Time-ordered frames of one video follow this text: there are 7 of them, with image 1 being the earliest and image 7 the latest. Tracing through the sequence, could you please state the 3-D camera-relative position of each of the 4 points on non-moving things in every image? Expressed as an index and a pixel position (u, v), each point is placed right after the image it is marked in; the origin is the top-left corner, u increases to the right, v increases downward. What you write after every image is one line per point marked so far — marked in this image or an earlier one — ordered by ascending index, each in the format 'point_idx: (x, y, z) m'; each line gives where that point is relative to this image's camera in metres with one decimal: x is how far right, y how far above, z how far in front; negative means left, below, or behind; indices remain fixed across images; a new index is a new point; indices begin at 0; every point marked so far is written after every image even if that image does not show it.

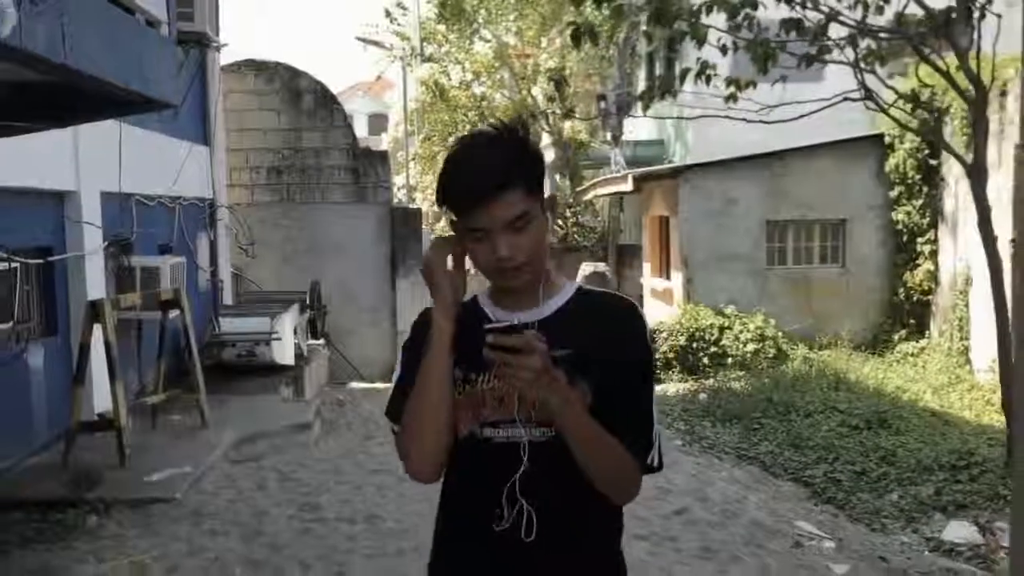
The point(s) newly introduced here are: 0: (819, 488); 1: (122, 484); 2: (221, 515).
0: (+2.3, -1.5, +7.4) m
1: (-2.3, -1.2, +6.0) m
2: (-1.6, -1.3, +5.6) m
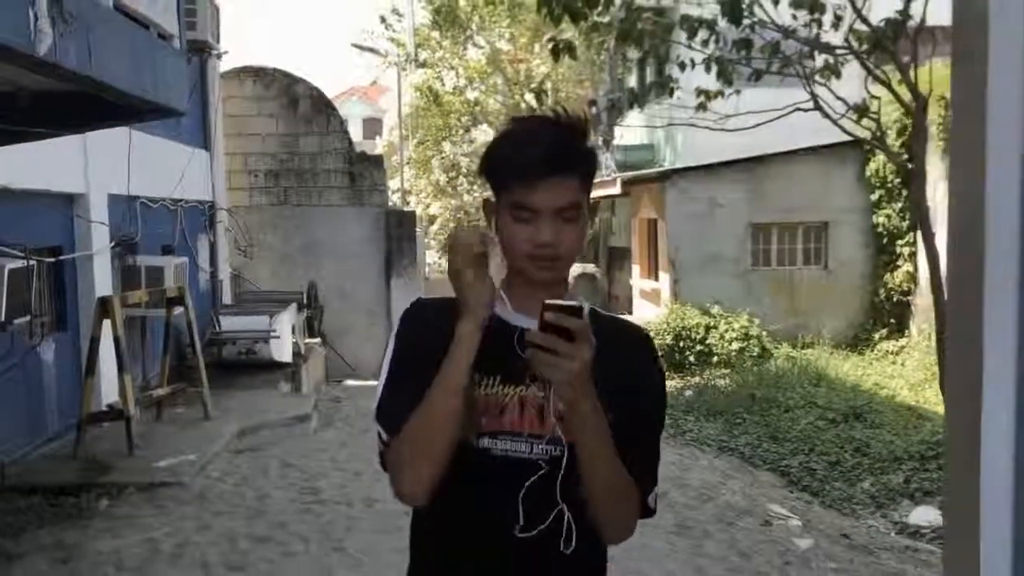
0: (+2.2, -1.4, +7.8) m
1: (-2.4, -1.1, +6.4) m
2: (-1.7, -1.2, +6.0) m
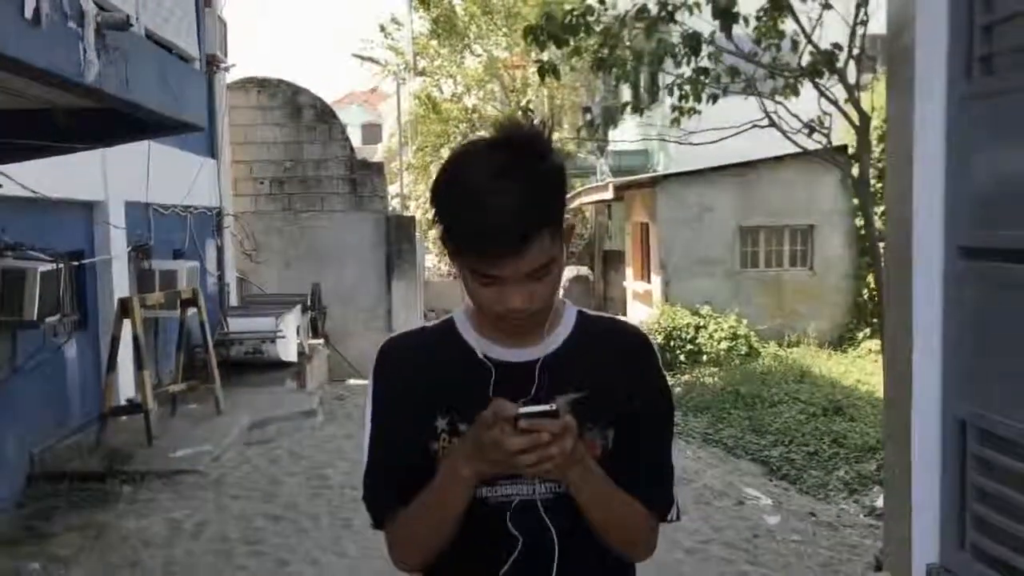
0: (+2.1, -1.4, +8.3) m
1: (-2.4, -1.2, +6.8) m
2: (-1.7, -1.2, +6.4) m
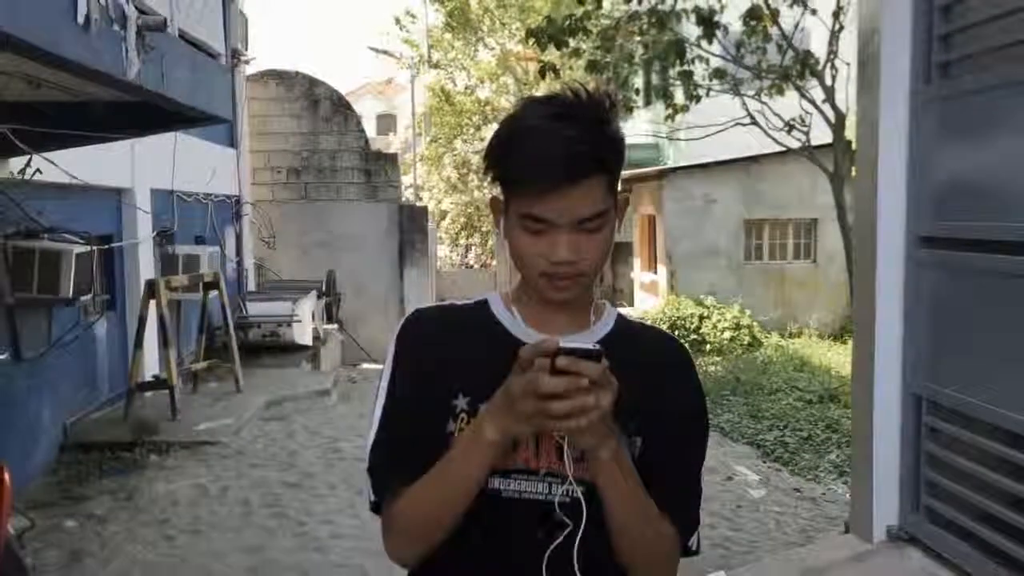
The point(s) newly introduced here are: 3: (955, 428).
0: (+2.2, -1.4, +8.6) m
1: (-2.4, -1.0, +7.3) m
2: (-1.7, -1.1, +6.8) m
3: (+1.6, -0.5, +3.6) m
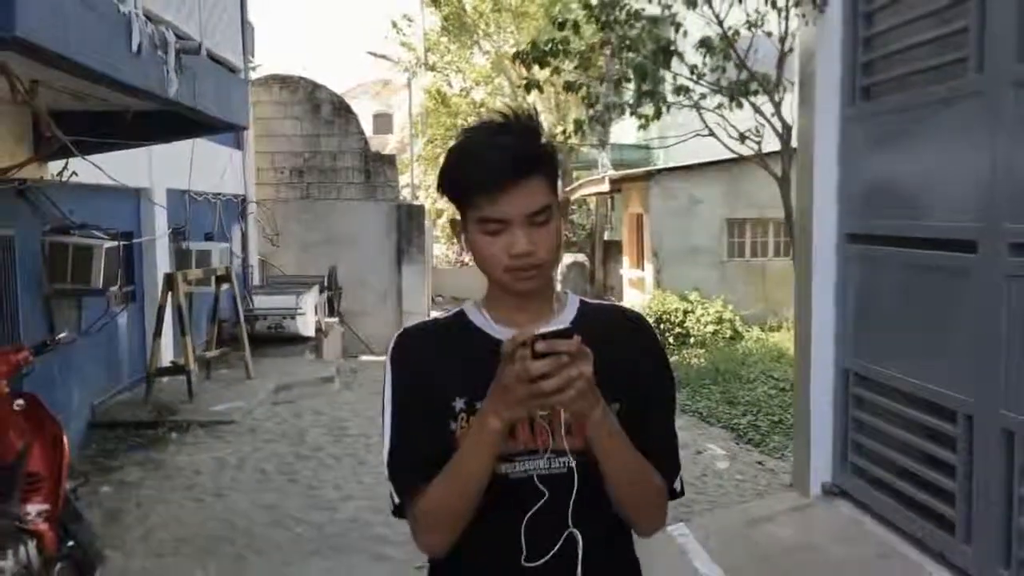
0: (+2.1, -1.3, +9.3) m
1: (-2.5, -1.0, +7.9) m
2: (-1.8, -1.1, +7.5) m
3: (+1.5, -0.5, +4.3) m
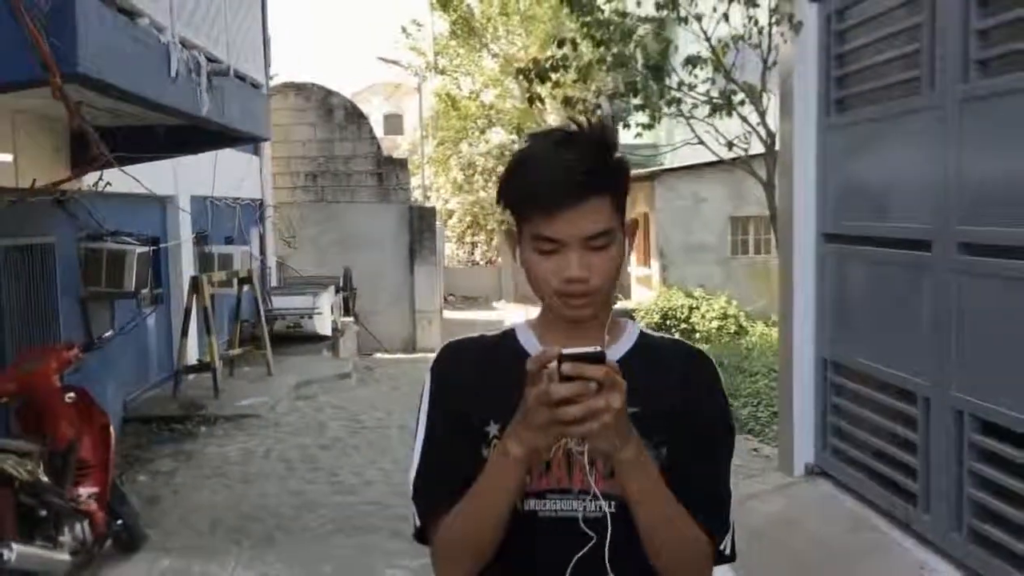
0: (+2.2, -1.3, +9.7) m
1: (-2.4, -1.0, +8.3) m
2: (-1.7, -1.1, +7.9) m
3: (+1.6, -0.4, +4.7) m
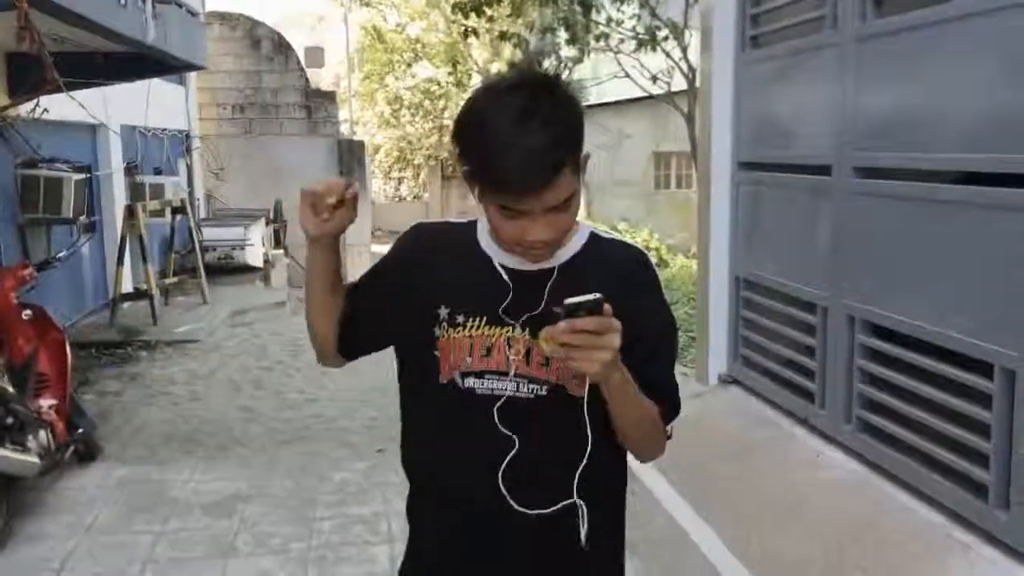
0: (+1.5, -0.6, +10.2) m
1: (-2.9, -0.4, +8.5) m
2: (-2.2, -0.5, +8.2) m
3: (+1.3, 0.0, +5.2) m
